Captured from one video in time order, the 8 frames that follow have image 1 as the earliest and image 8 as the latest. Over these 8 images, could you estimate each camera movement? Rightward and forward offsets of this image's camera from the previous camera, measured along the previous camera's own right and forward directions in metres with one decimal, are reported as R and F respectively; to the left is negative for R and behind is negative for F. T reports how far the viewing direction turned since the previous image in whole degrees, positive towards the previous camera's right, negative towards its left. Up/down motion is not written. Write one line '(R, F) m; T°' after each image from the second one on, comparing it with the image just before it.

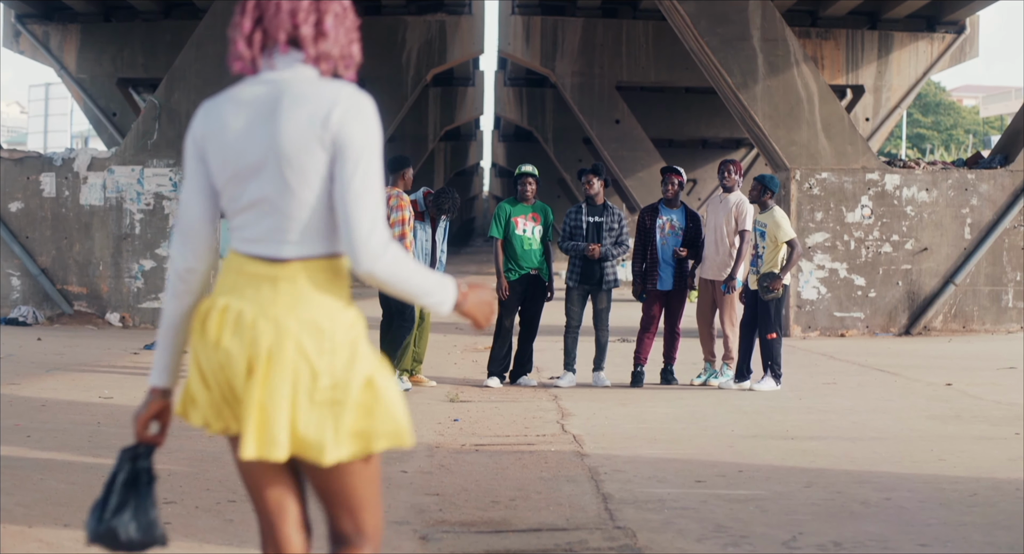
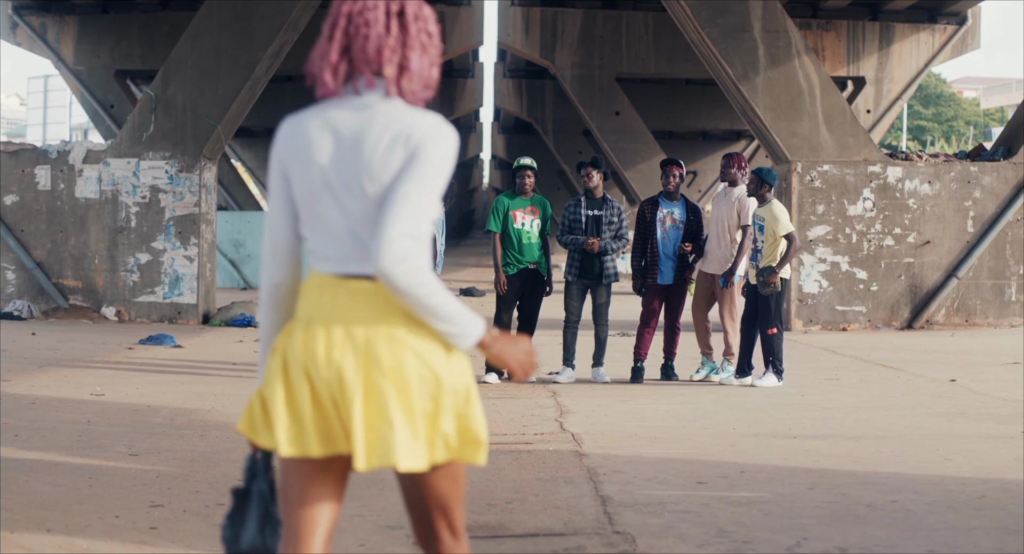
(0.0, +0.1) m; 0°
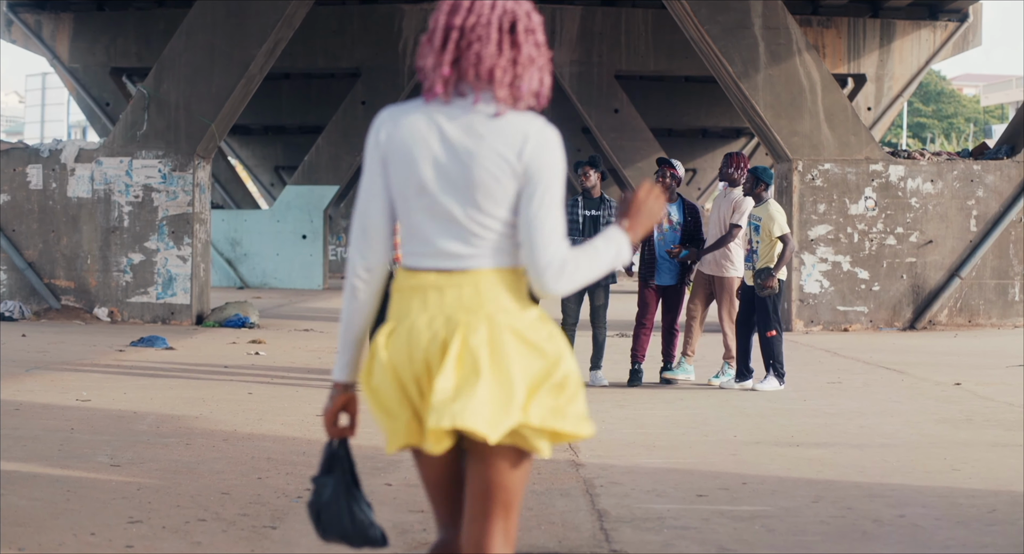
(0.0, +0.2) m; 0°
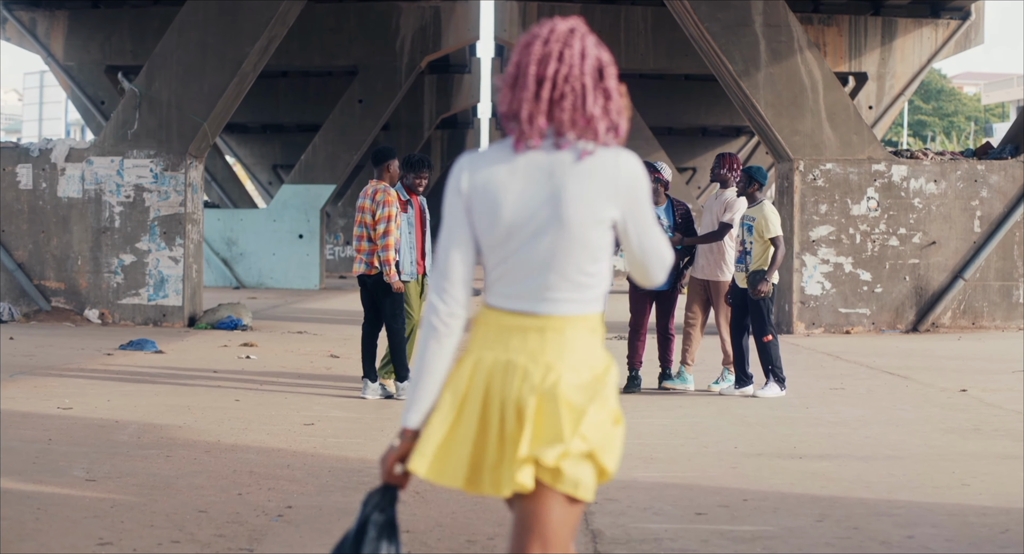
(0.0, +0.2) m; 0°
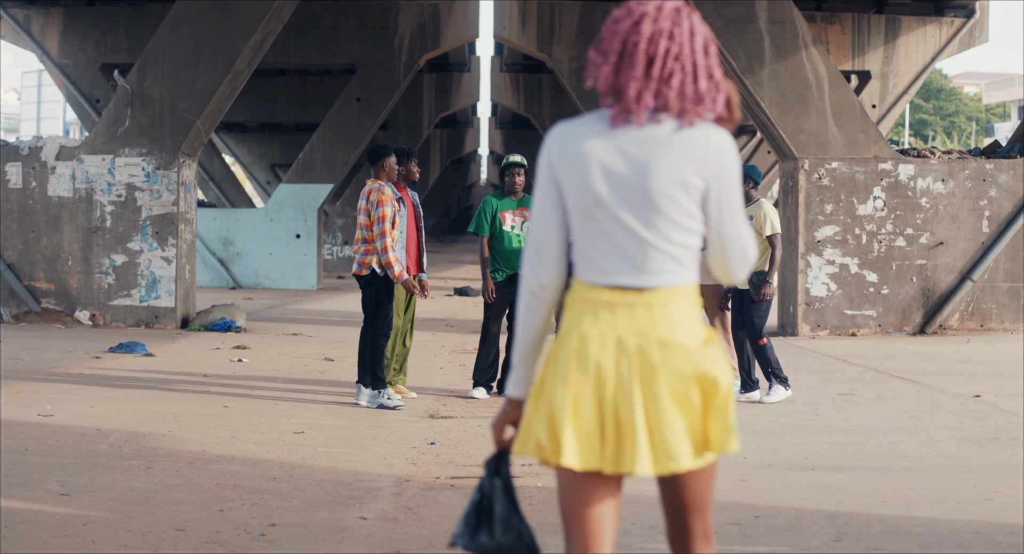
(0.0, +0.3) m; 0°
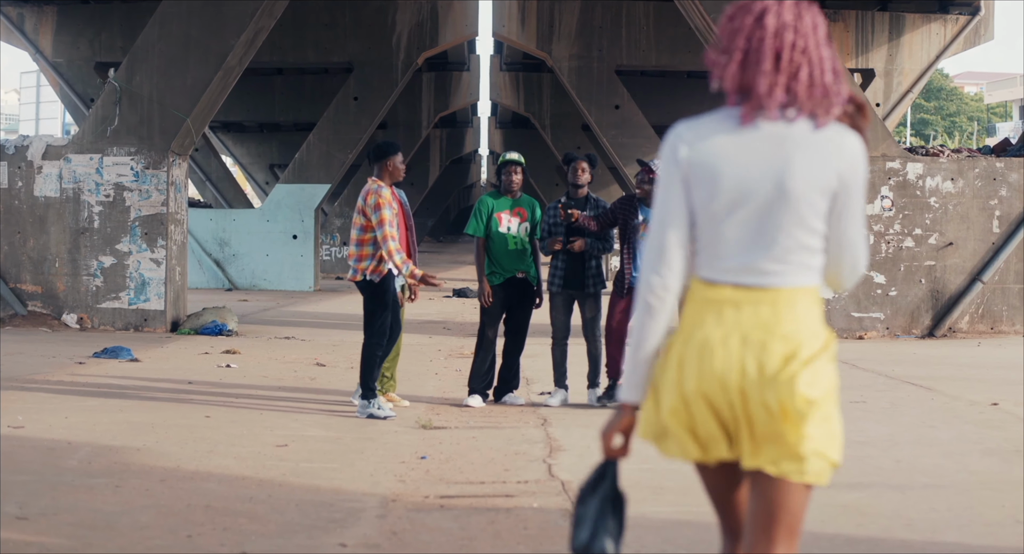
(0.0, +0.3) m; 0°
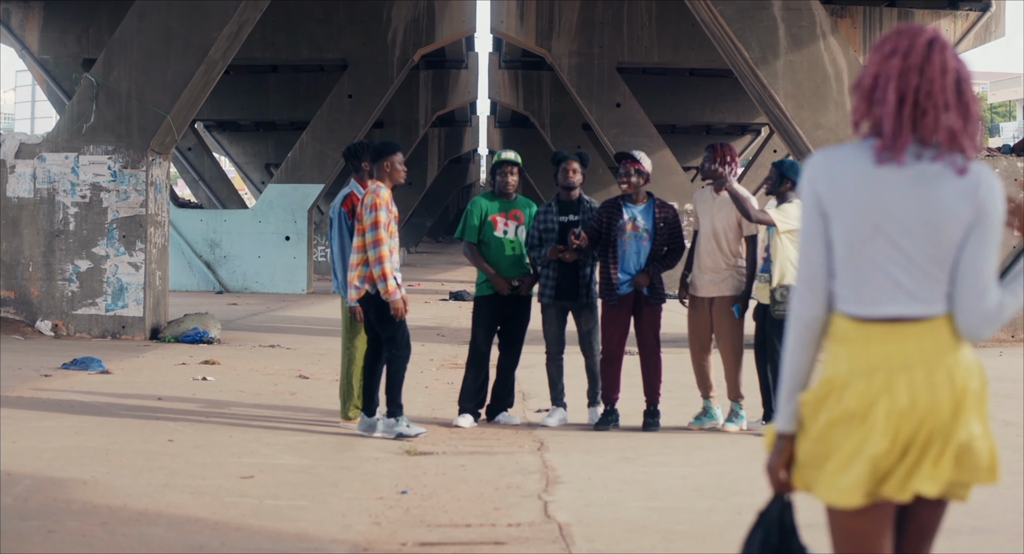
(0.0, +0.6) m; 0°
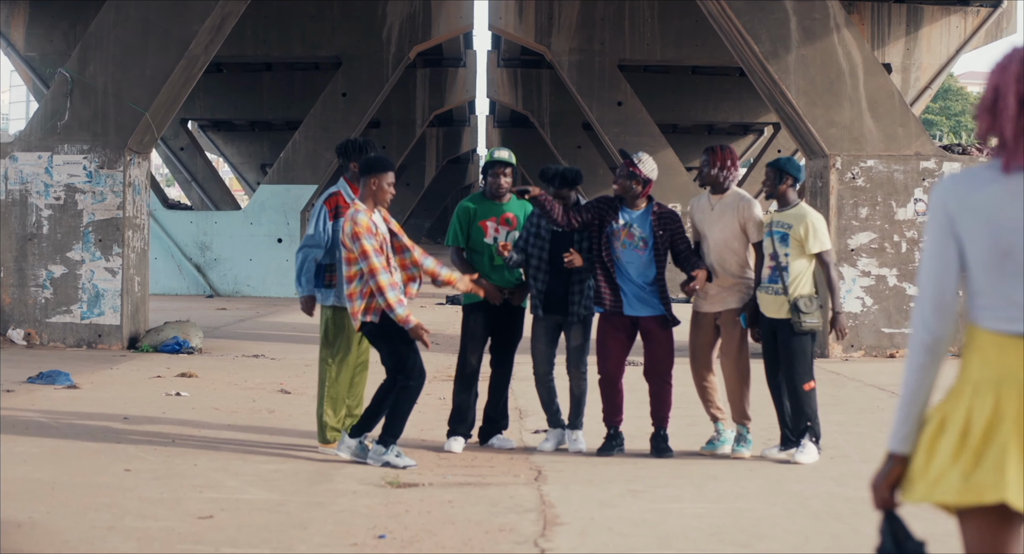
(0.0, +0.6) m; 0°
